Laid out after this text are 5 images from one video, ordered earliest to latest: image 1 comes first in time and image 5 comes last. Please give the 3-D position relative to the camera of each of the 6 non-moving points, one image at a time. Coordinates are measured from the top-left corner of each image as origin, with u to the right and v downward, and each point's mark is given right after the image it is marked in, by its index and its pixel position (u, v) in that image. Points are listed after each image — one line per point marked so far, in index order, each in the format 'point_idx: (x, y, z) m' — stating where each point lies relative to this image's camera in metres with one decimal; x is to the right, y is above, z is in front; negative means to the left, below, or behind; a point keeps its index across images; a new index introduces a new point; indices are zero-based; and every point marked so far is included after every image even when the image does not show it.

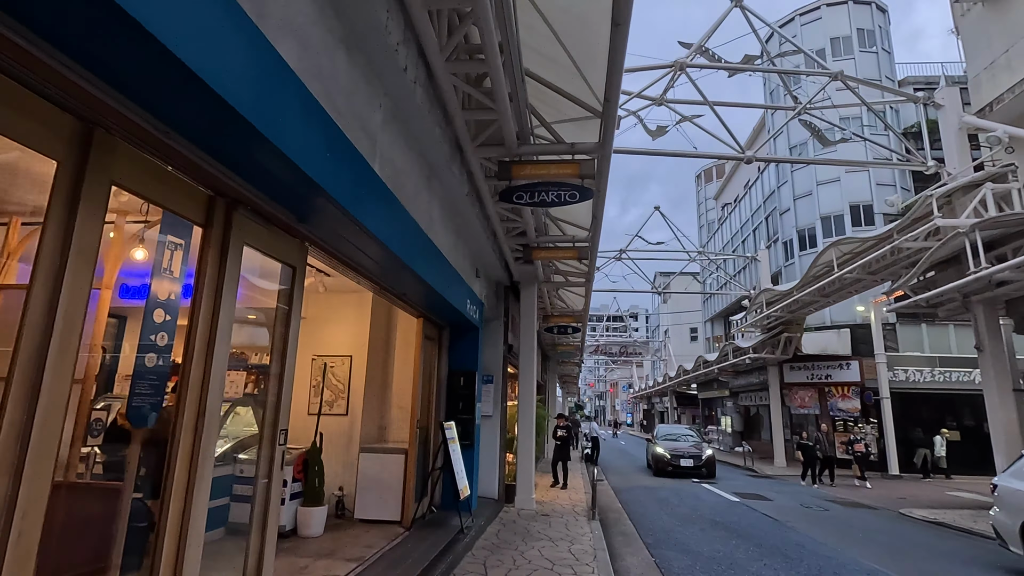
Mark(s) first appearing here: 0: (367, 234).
0: (-1.0, +0.4, +3.8) m
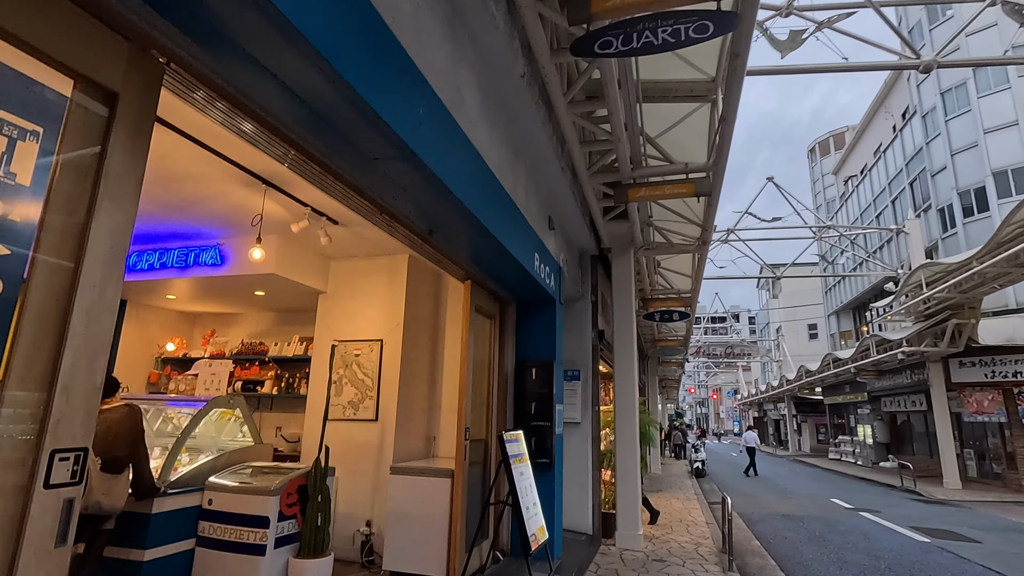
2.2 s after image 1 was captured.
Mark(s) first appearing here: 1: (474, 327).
0: (-0.8, +0.9, +1.8) m
1: (-0.4, -0.4, +4.7) m
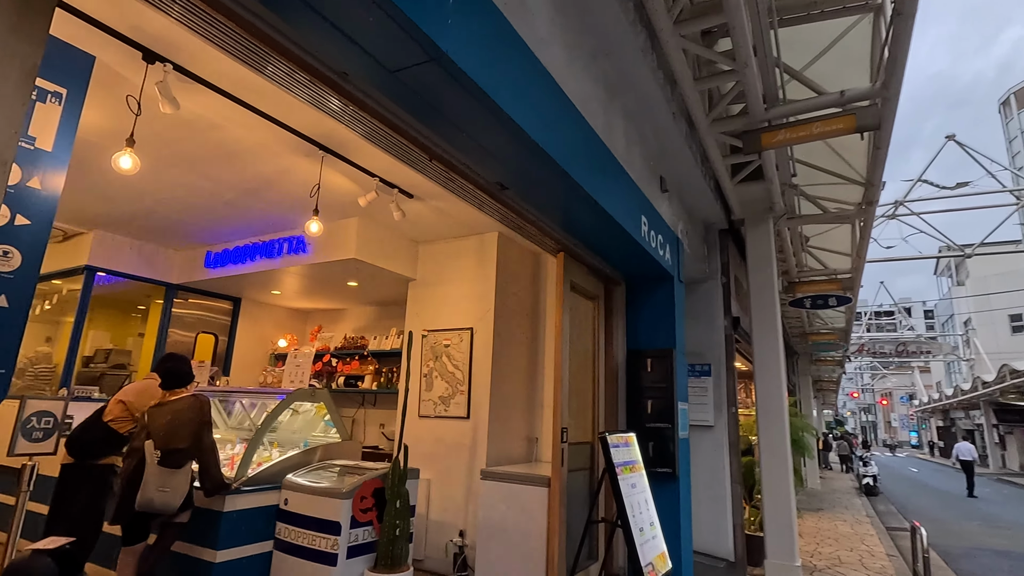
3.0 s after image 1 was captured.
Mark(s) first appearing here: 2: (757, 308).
0: (-0.7, +1.0, +1.2) m
1: (+0.4, -0.2, +4.0) m
2: (+2.8, -0.2, +6.1) m
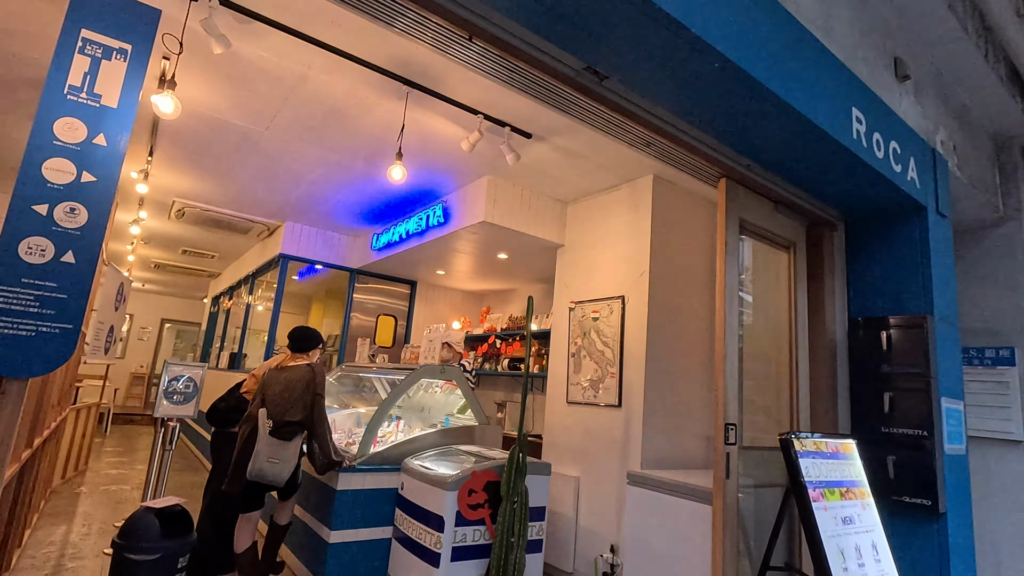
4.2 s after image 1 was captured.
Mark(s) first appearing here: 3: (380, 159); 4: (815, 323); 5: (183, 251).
0: (-1.0, +1.2, +0.8) m
1: (+1.2, +0.1, +2.9) m
2: (+4.3, +0.2, +3.8) m
3: (-0.9, +0.9, +3.8) m
4: (+1.8, -0.2, +3.2) m
5: (-4.6, +0.5, +7.5) m
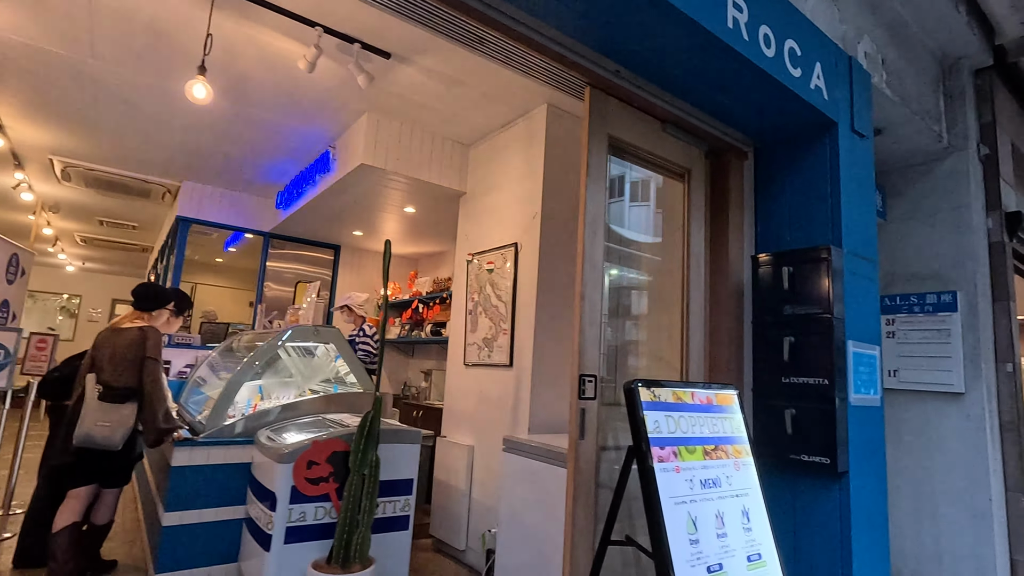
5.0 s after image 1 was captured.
0: (-1.7, +1.4, +0.3) m
1: (+0.5, +0.5, +2.5) m
2: (+3.5, +0.6, +3.4) m
3: (-1.7, +1.2, +3.4) m
4: (+1.1, +0.1, +2.8) m
5: (-5.4, +0.9, +7.0) m
